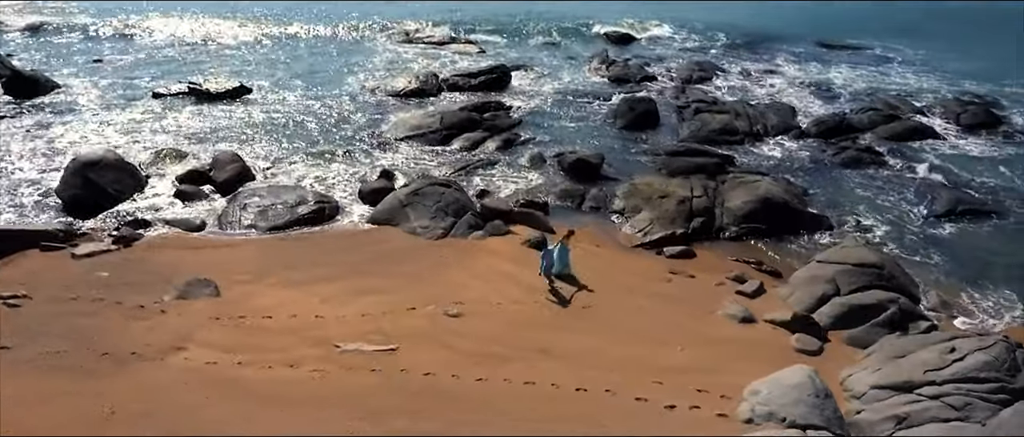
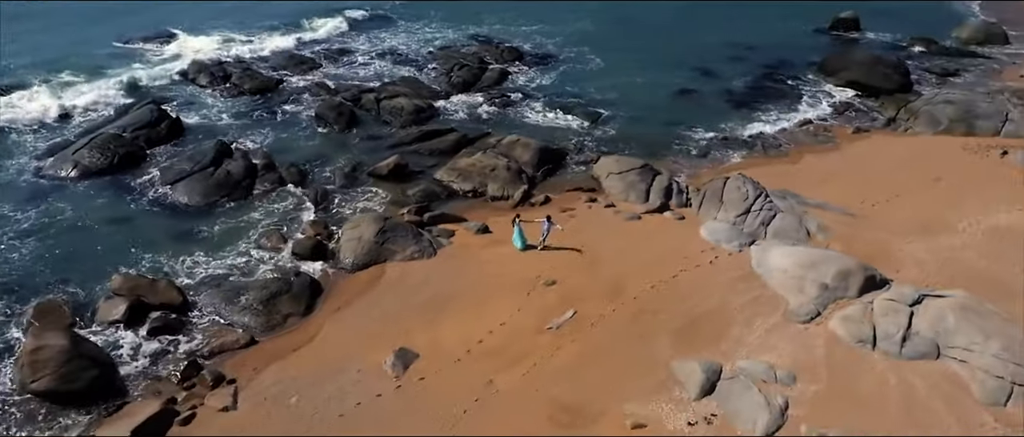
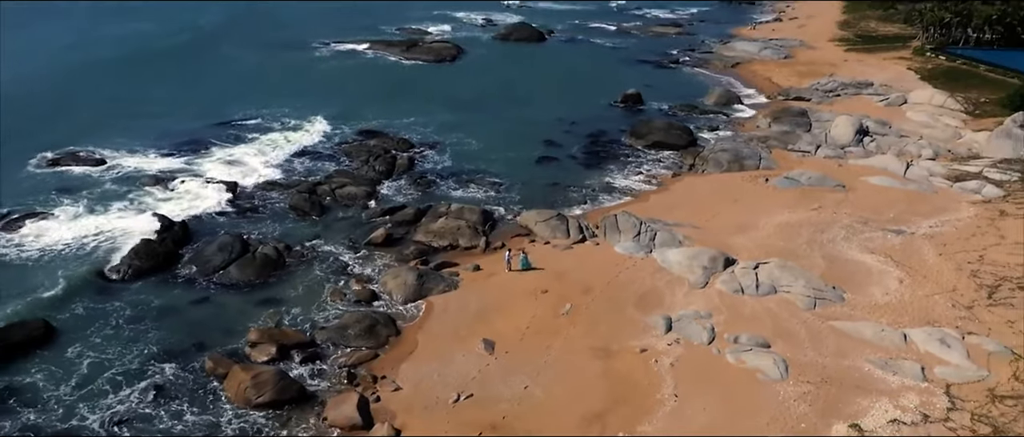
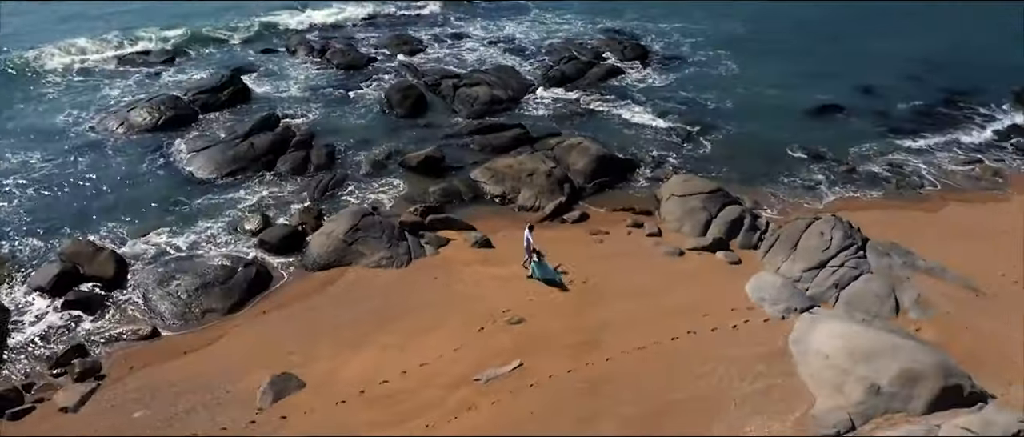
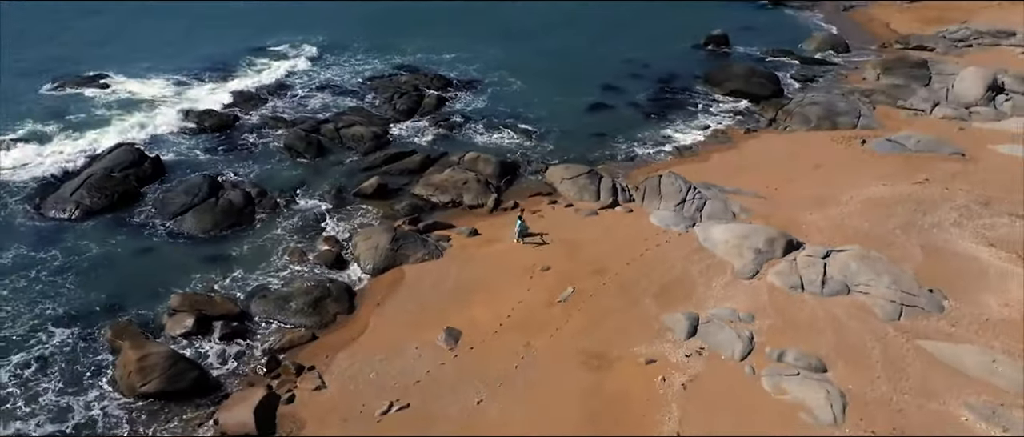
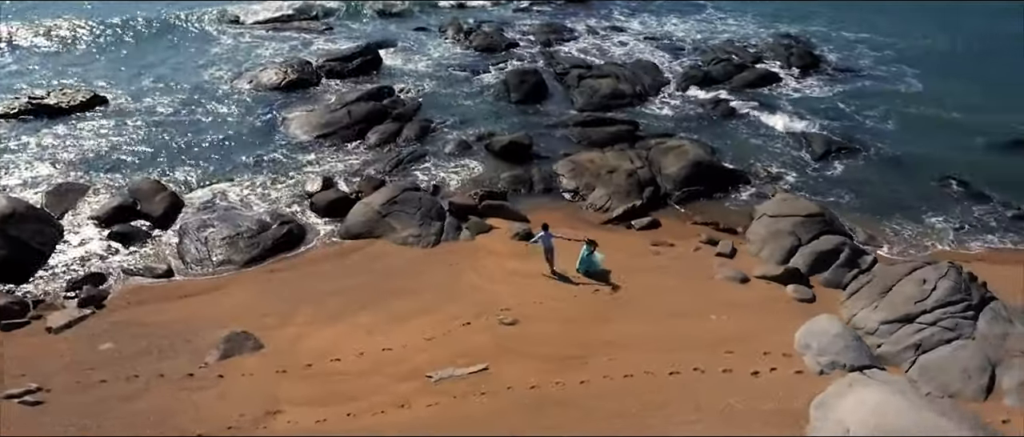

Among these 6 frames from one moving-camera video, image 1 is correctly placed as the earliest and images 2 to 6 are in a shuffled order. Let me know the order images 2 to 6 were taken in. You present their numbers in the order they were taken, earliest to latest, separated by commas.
6, 4, 2, 5, 3
